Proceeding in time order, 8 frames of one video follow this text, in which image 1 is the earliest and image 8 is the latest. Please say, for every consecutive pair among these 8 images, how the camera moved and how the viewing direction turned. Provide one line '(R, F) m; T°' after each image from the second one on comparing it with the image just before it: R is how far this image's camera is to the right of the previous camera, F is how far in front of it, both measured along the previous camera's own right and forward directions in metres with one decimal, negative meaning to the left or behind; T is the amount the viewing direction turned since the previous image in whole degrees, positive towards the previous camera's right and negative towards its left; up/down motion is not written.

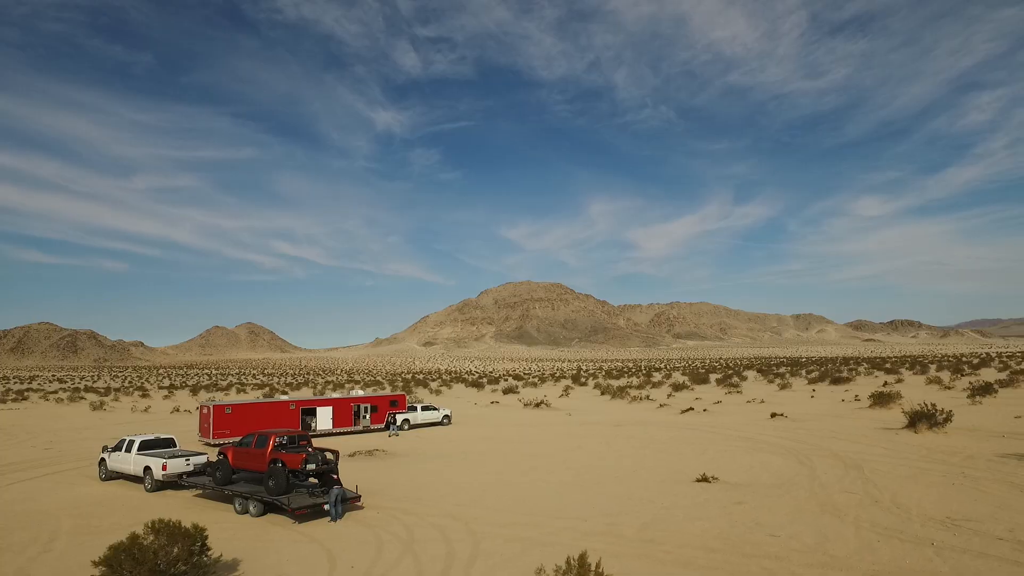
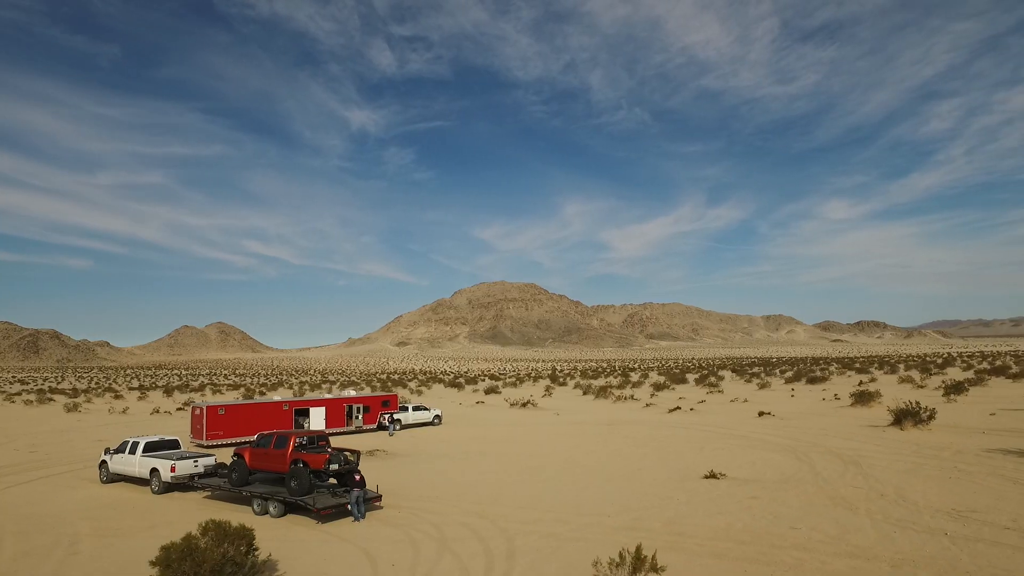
(-0.9, -0.2) m; +2°
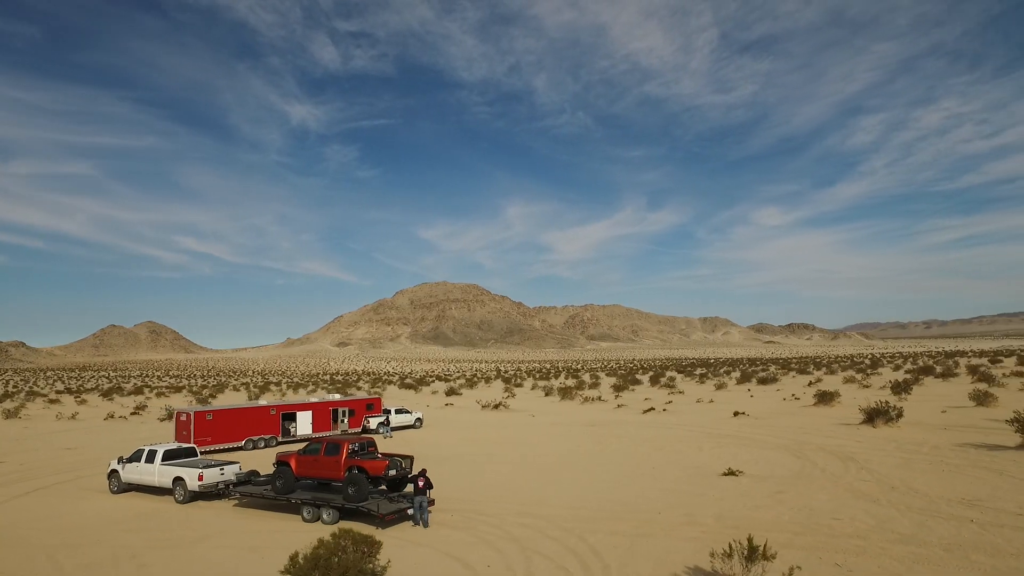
(-2.2, -0.4) m; +5°
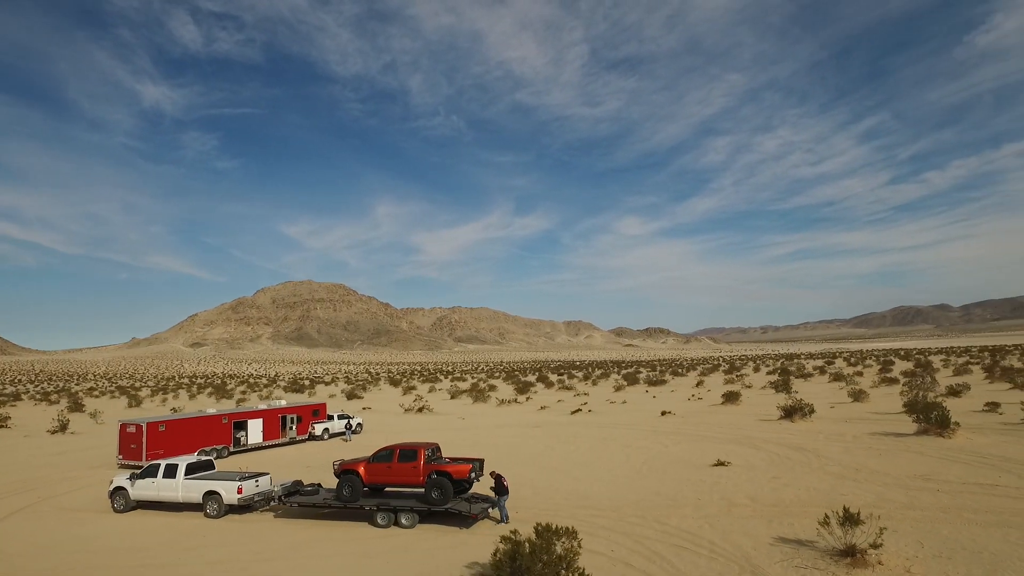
(-4.2, -0.8) m; +12°
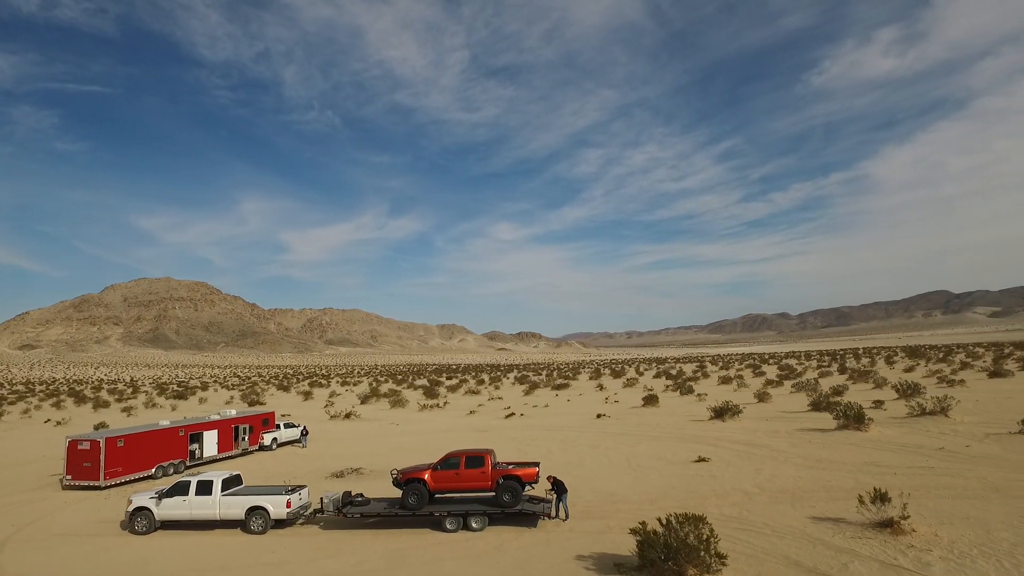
(-4.2, -0.8) m; +12°
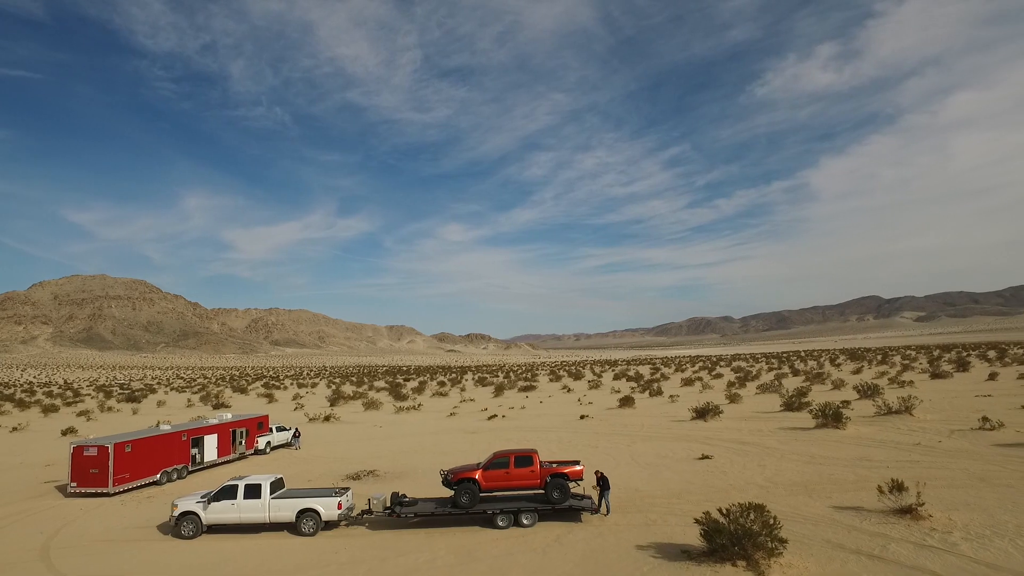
(-2.3, -0.7) m; +5°
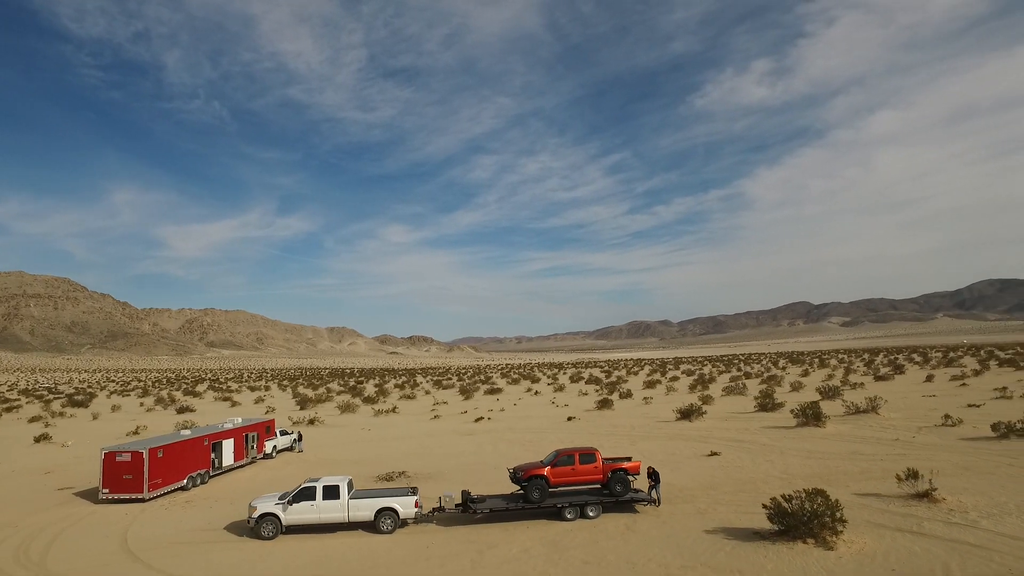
(-3.1, -1.1) m; +6°
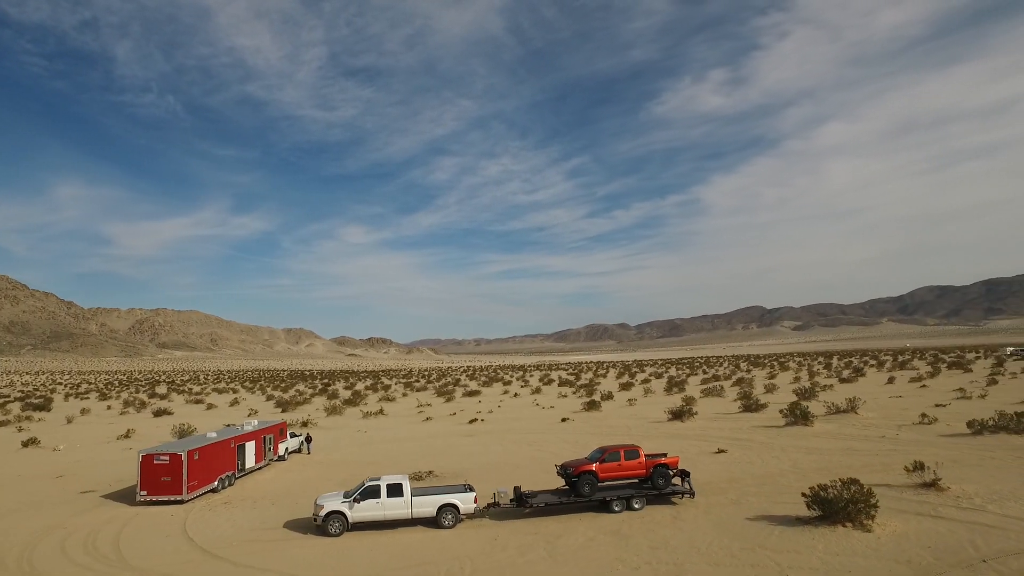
(-2.5, -1.0) m; +4°
